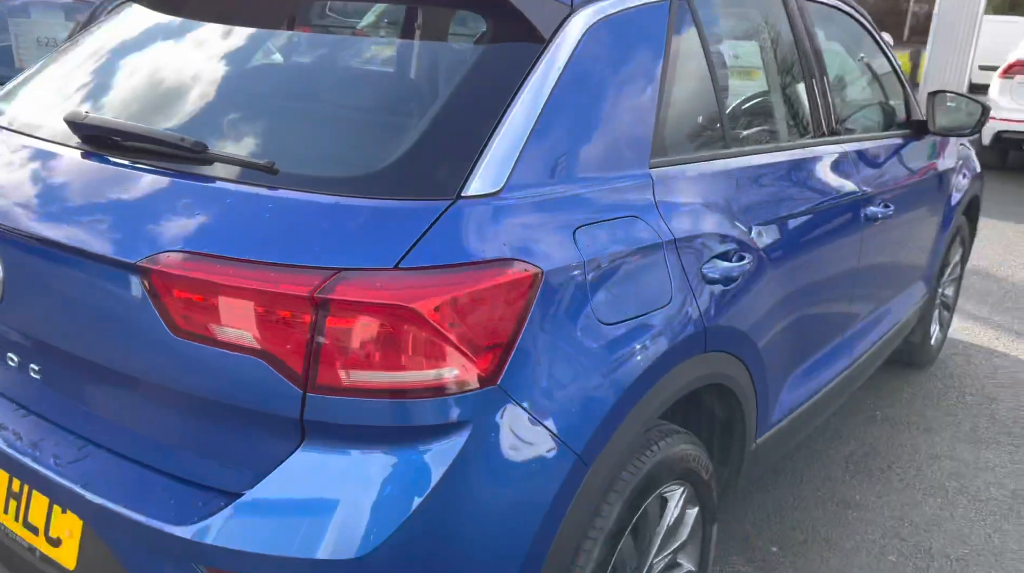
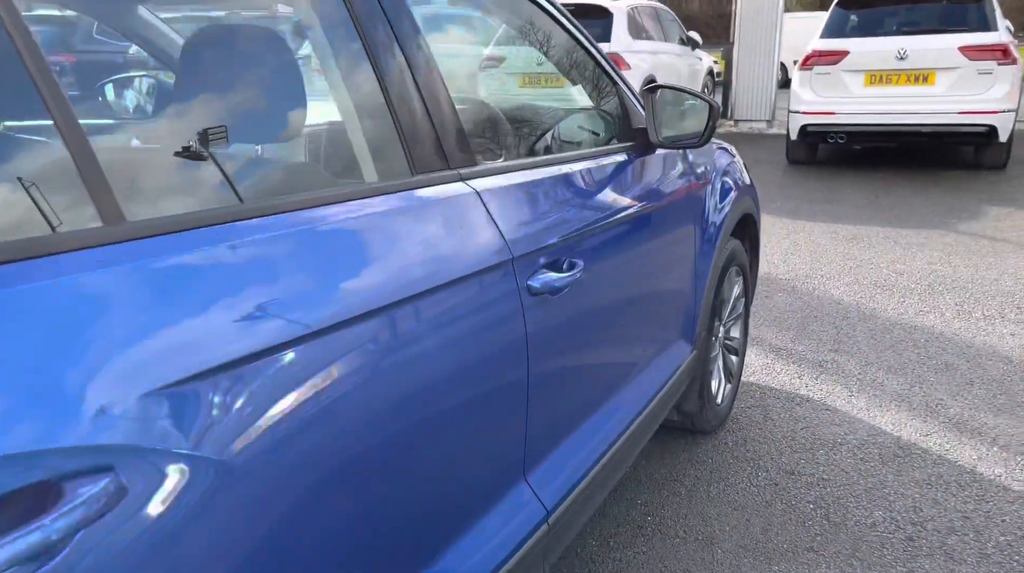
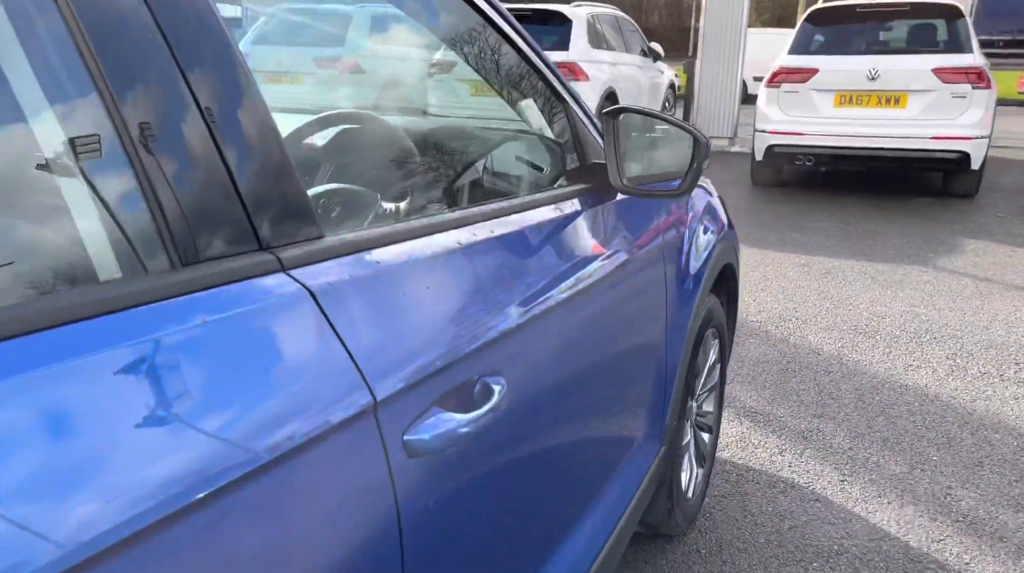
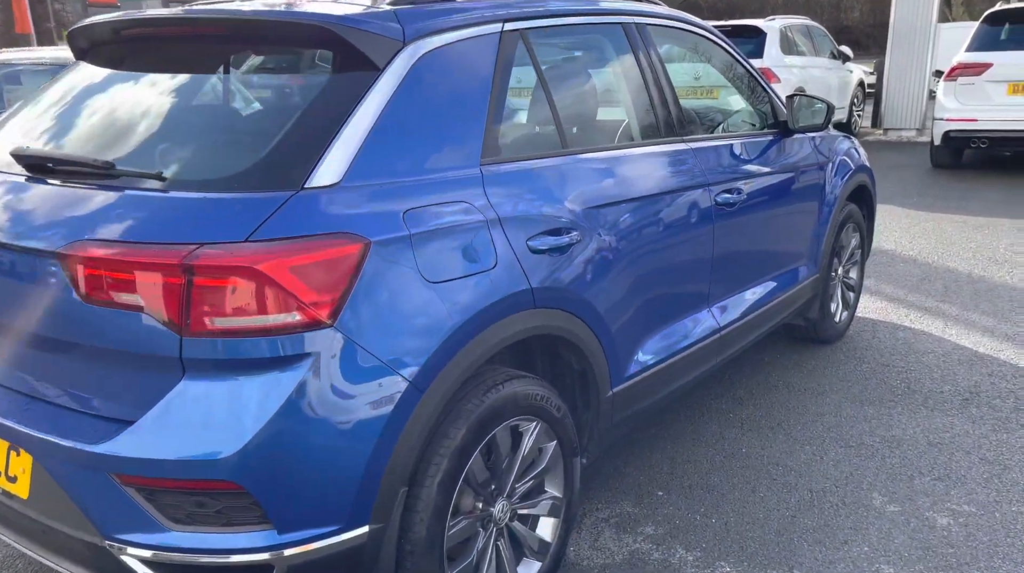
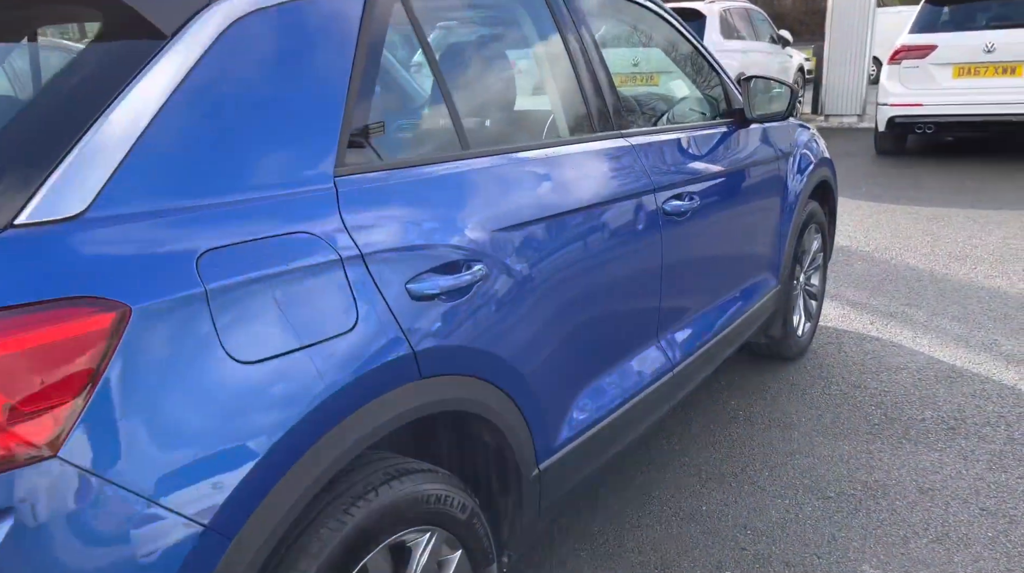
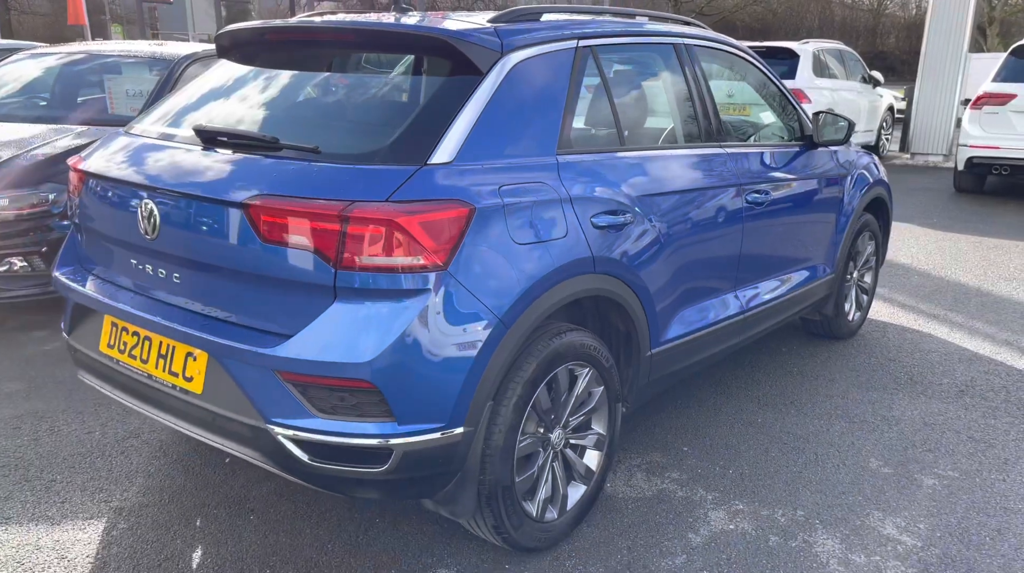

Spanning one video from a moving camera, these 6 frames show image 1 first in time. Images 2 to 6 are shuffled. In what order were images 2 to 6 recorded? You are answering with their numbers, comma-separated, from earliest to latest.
6, 4, 5, 2, 3
